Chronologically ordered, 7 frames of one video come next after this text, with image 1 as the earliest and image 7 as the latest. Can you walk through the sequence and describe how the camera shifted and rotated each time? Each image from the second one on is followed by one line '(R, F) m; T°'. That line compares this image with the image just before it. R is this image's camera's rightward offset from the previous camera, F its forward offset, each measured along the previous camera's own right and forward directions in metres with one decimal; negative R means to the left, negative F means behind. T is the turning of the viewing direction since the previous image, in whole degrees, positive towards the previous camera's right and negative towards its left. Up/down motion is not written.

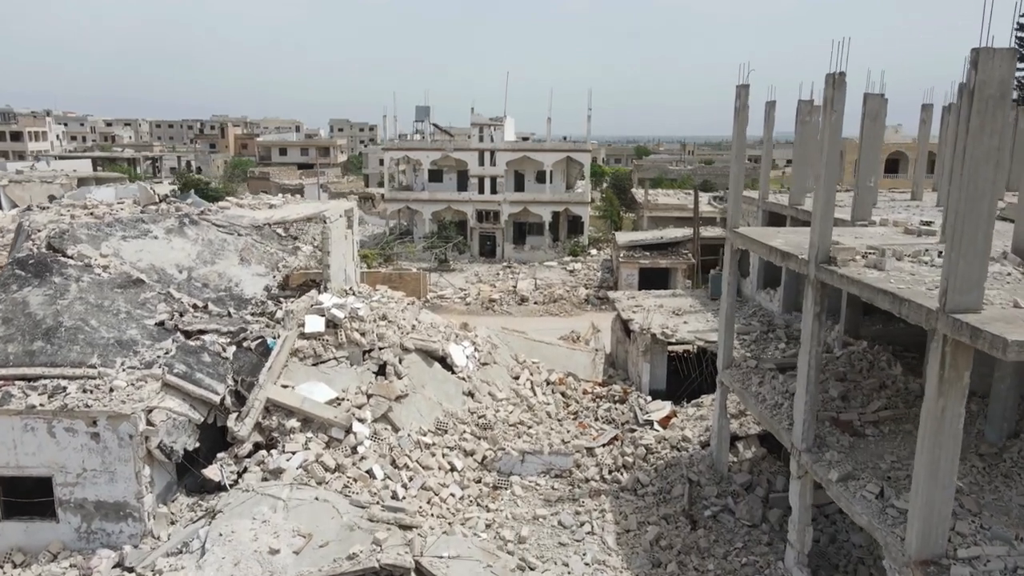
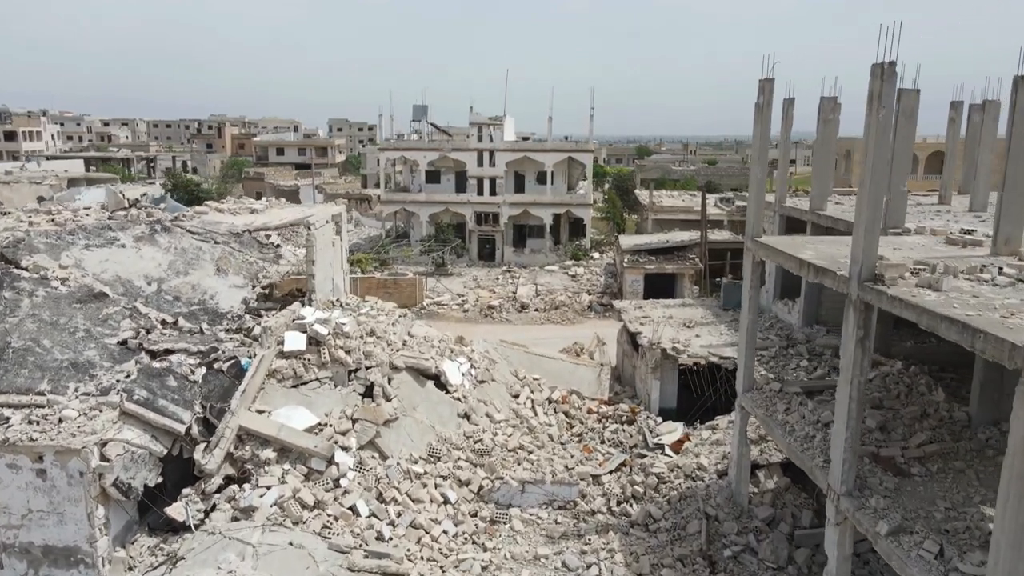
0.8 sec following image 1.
(0.0, +1.3) m; 0°
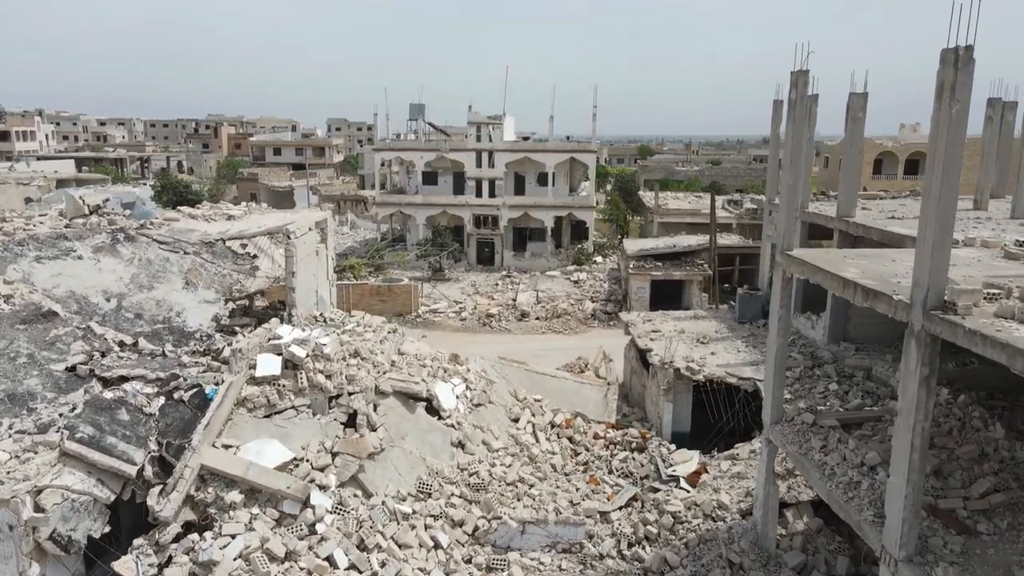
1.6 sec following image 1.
(0.0, +1.4) m; 0°
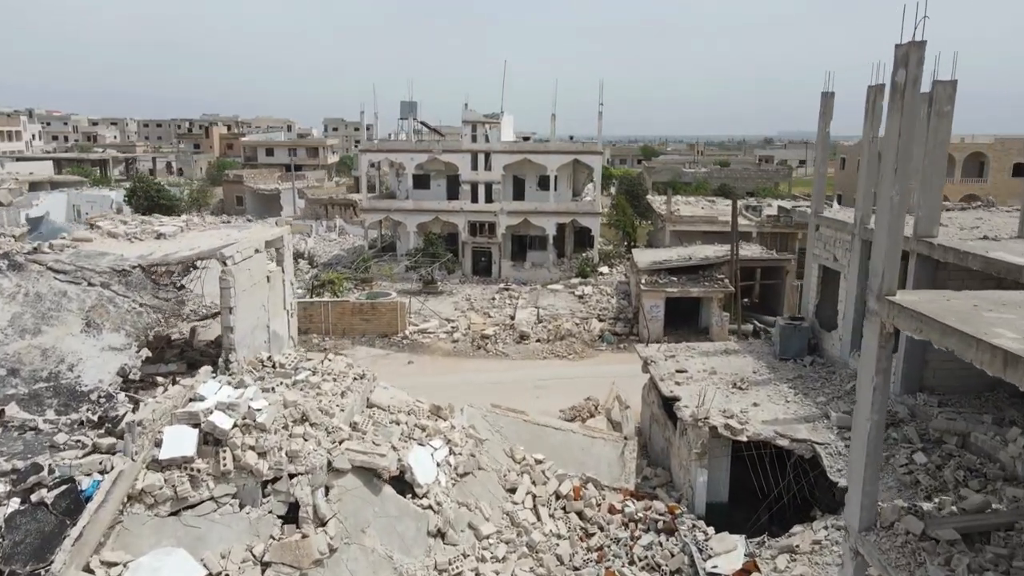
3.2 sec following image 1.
(+0.1, +3.0) m; 0°
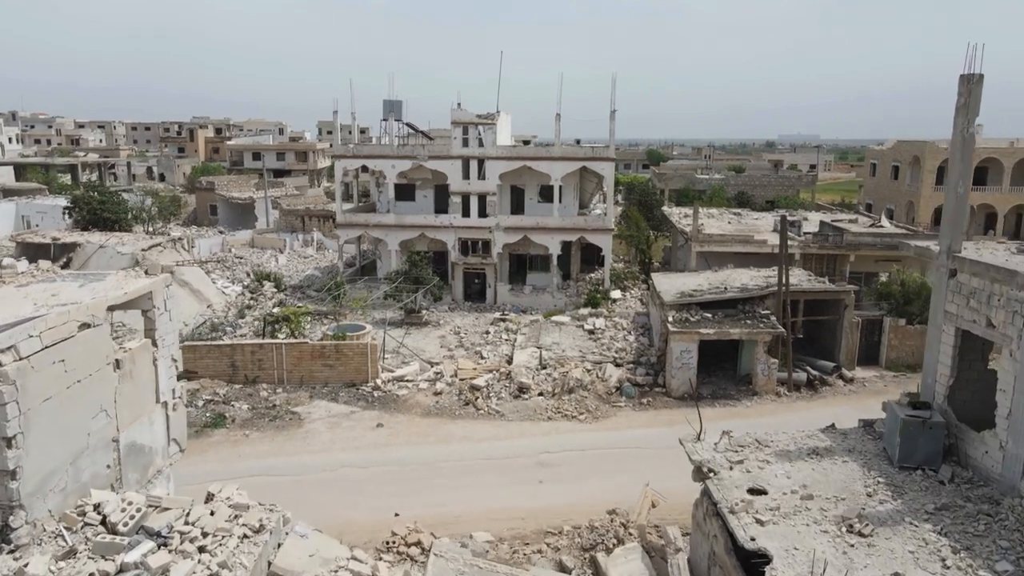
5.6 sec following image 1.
(+0.1, +4.9) m; 0°
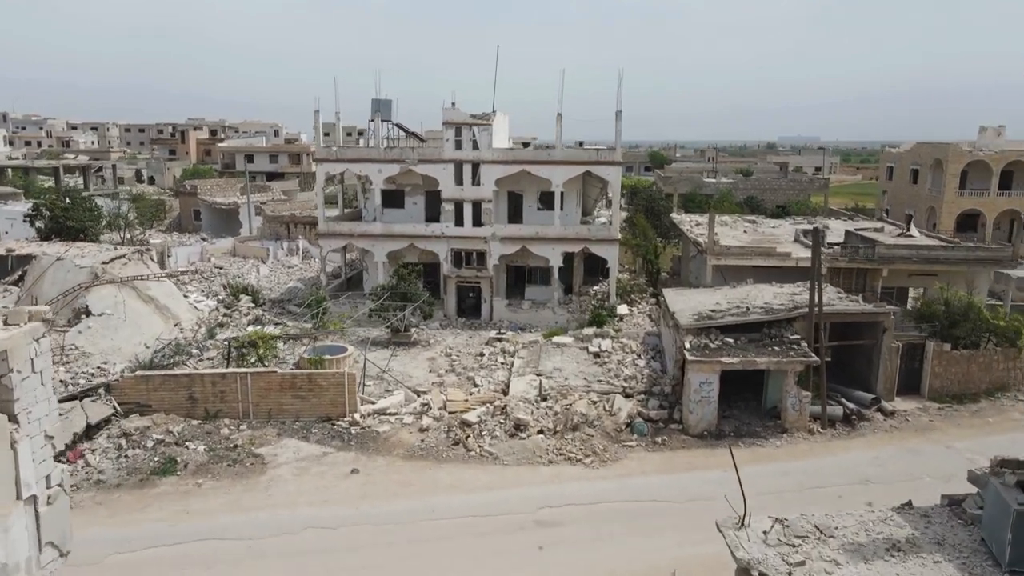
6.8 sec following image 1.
(+0.1, +2.5) m; 0°
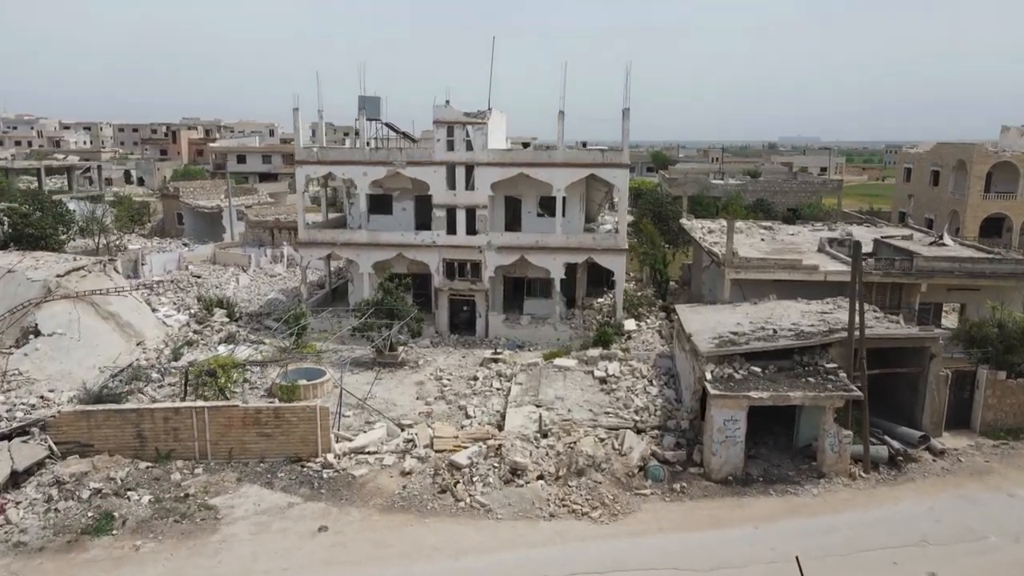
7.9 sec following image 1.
(+0.1, +2.3) m; 0°
